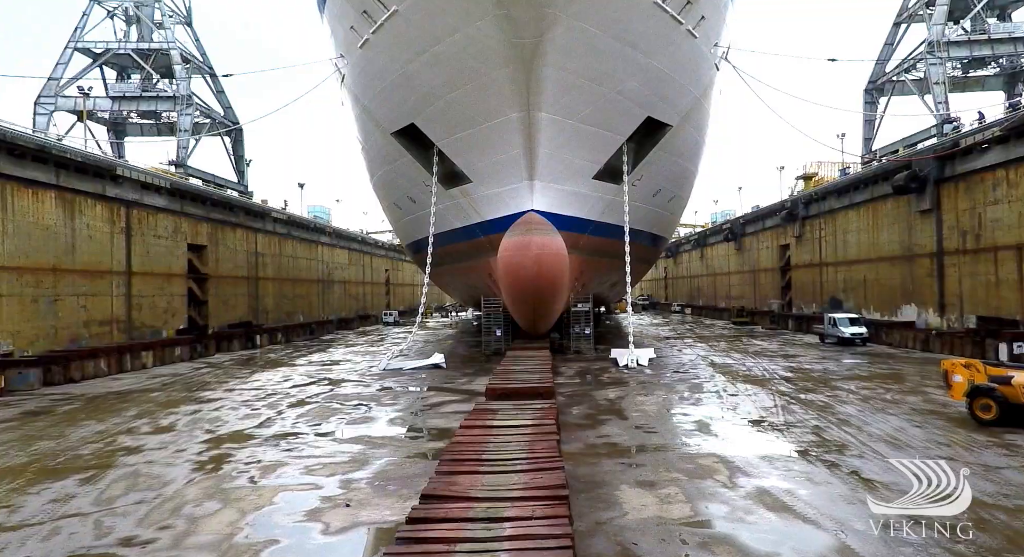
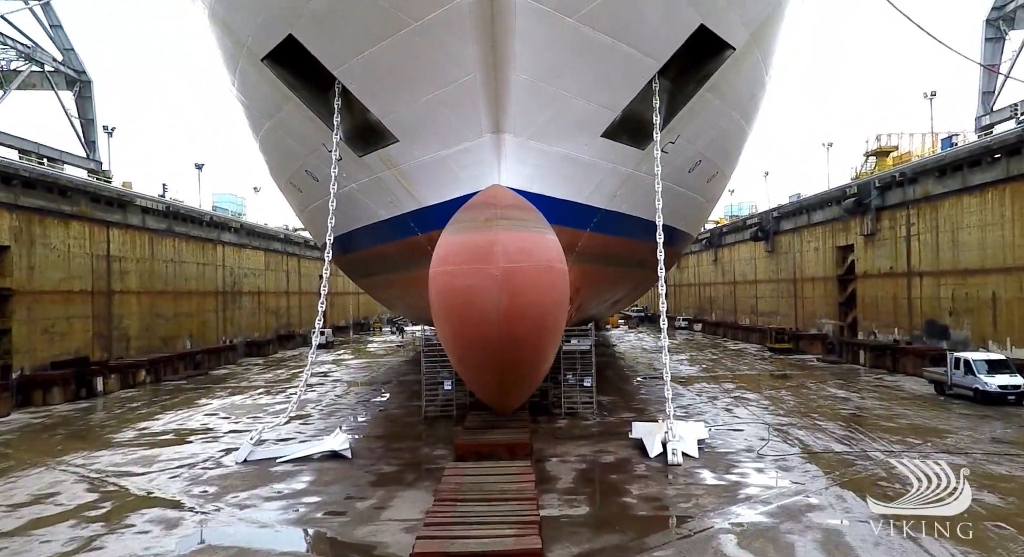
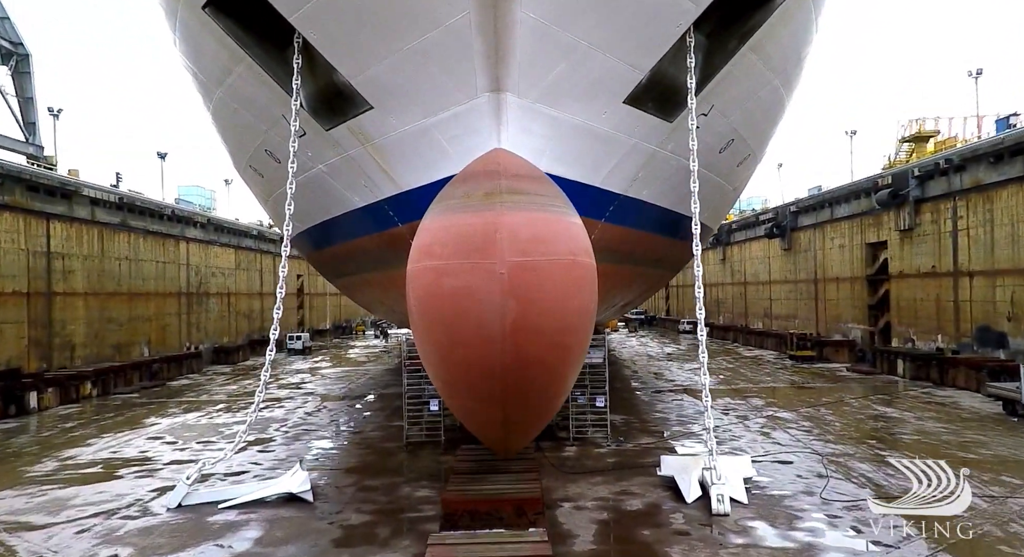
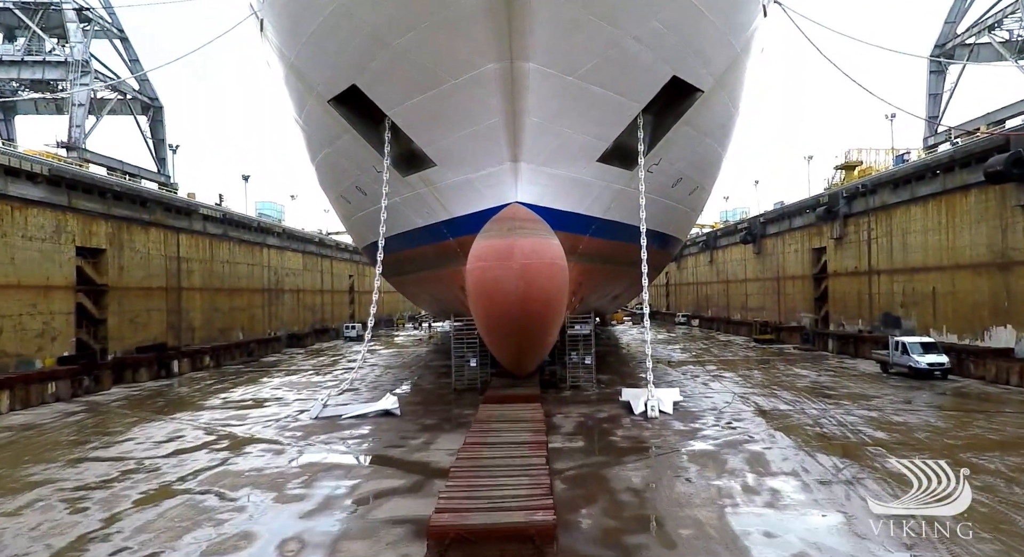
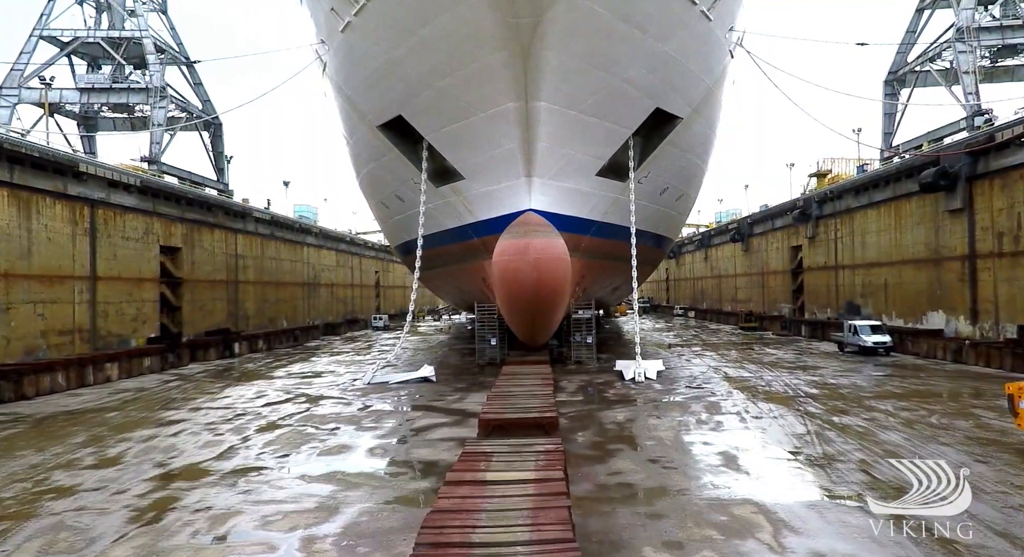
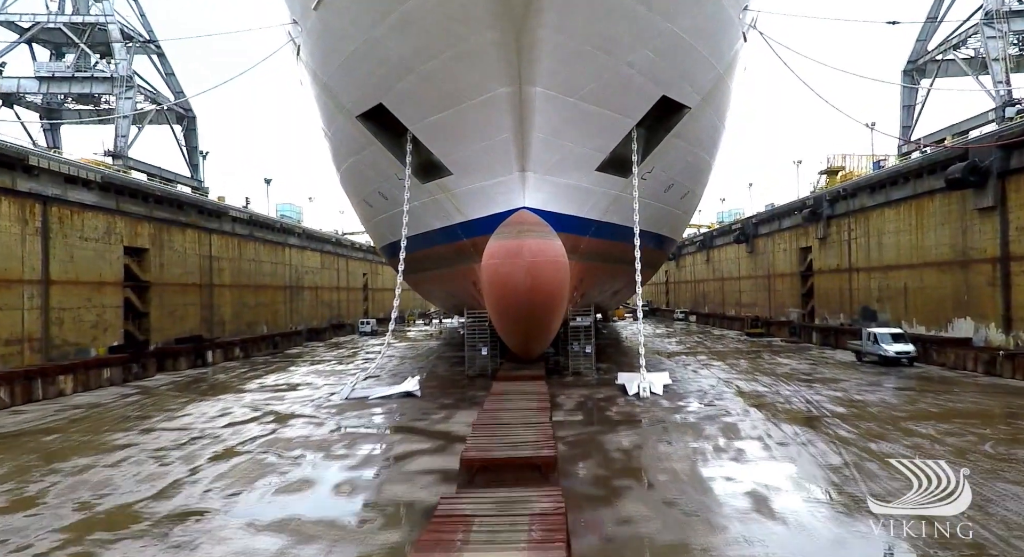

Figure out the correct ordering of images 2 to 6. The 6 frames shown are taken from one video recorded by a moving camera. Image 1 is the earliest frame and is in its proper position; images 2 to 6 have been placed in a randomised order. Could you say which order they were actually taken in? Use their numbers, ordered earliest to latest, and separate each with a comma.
5, 6, 4, 2, 3
